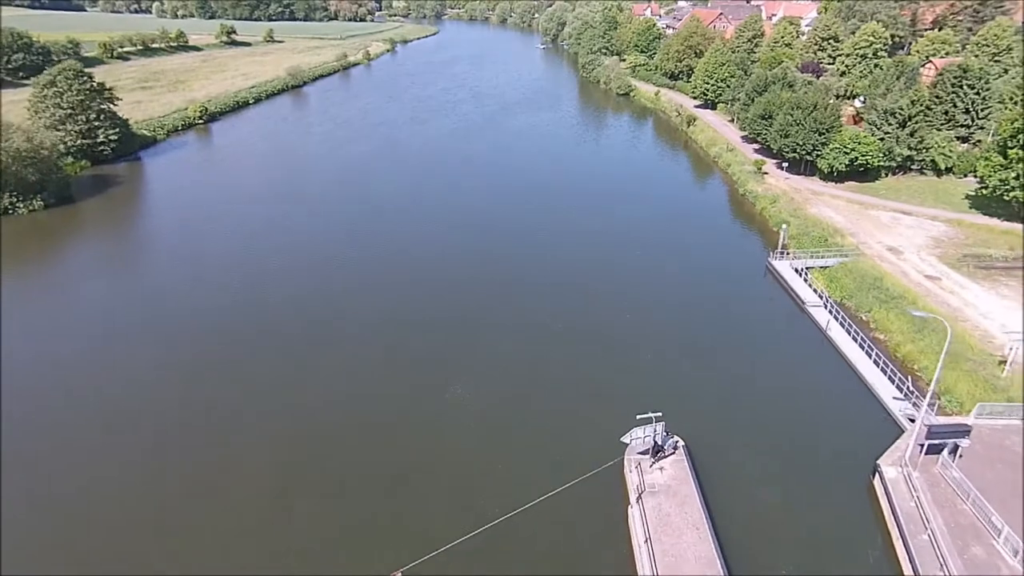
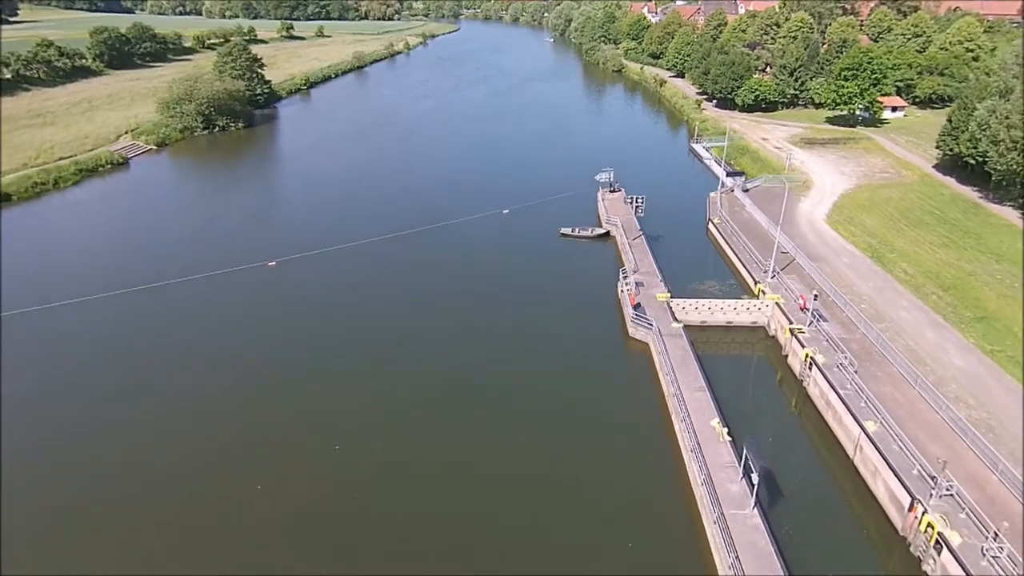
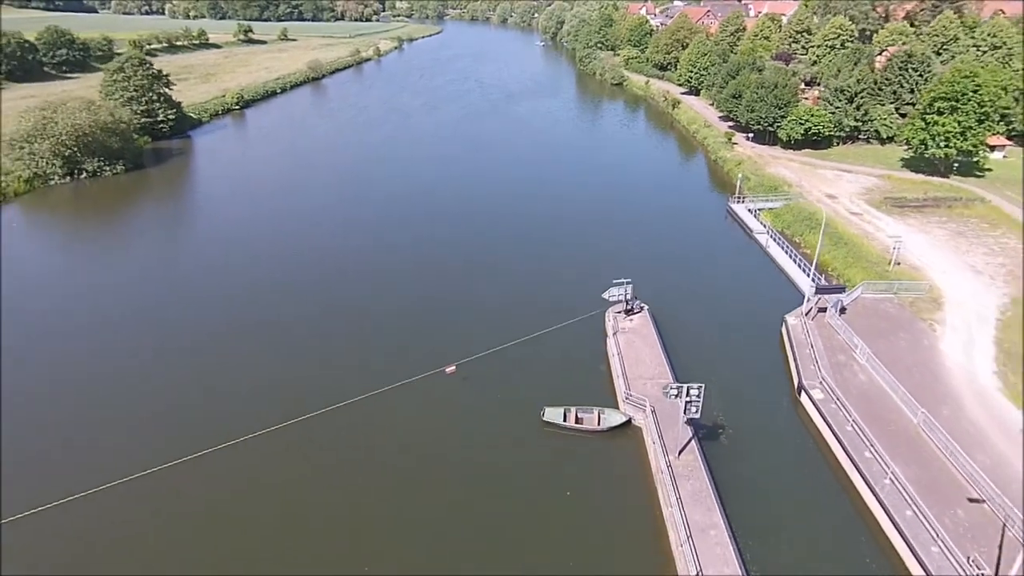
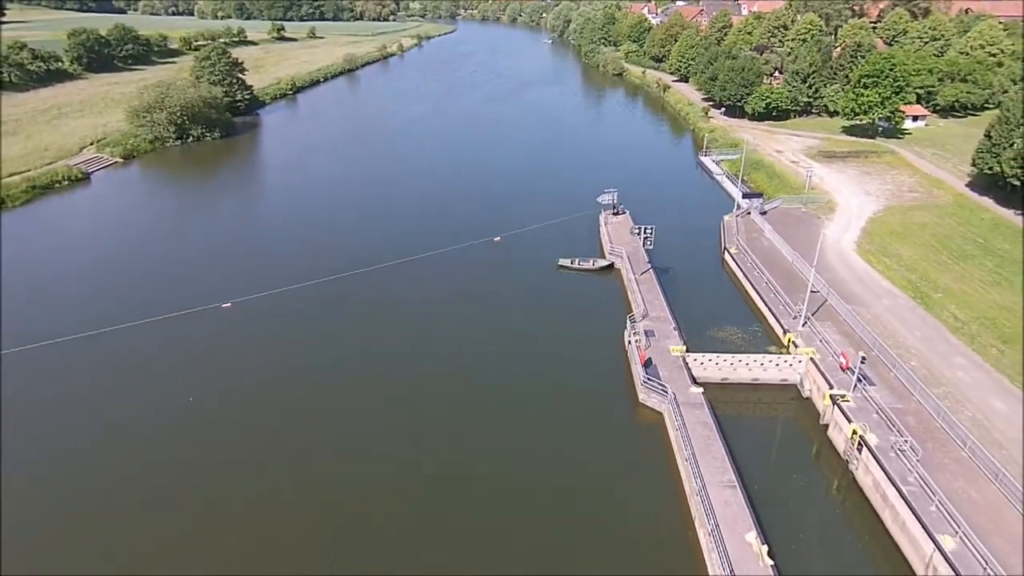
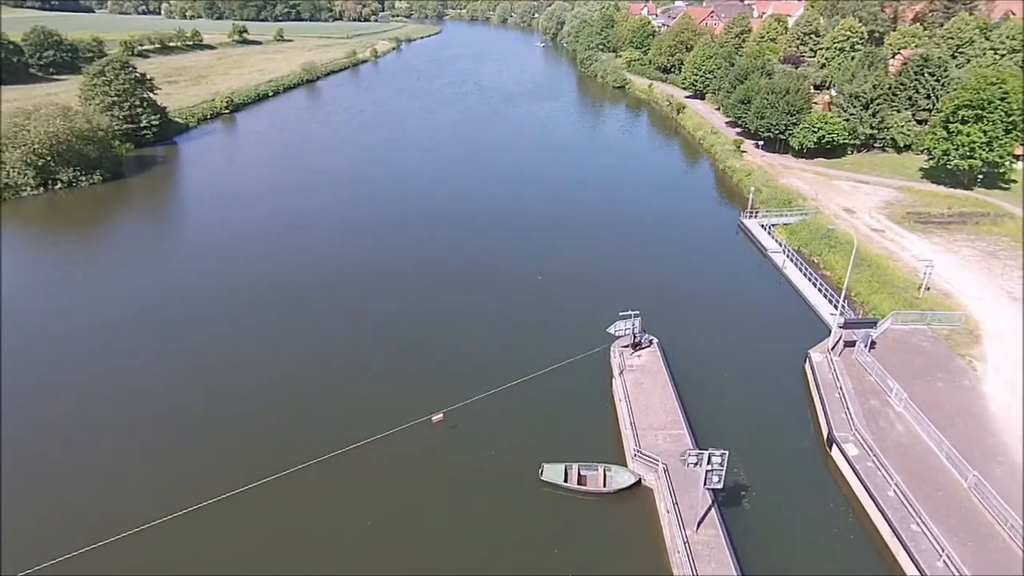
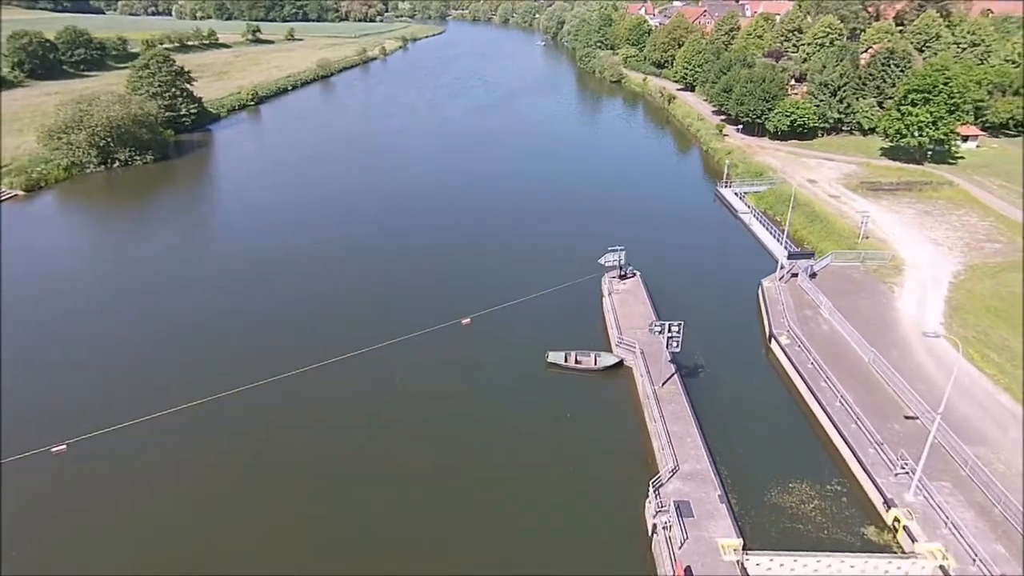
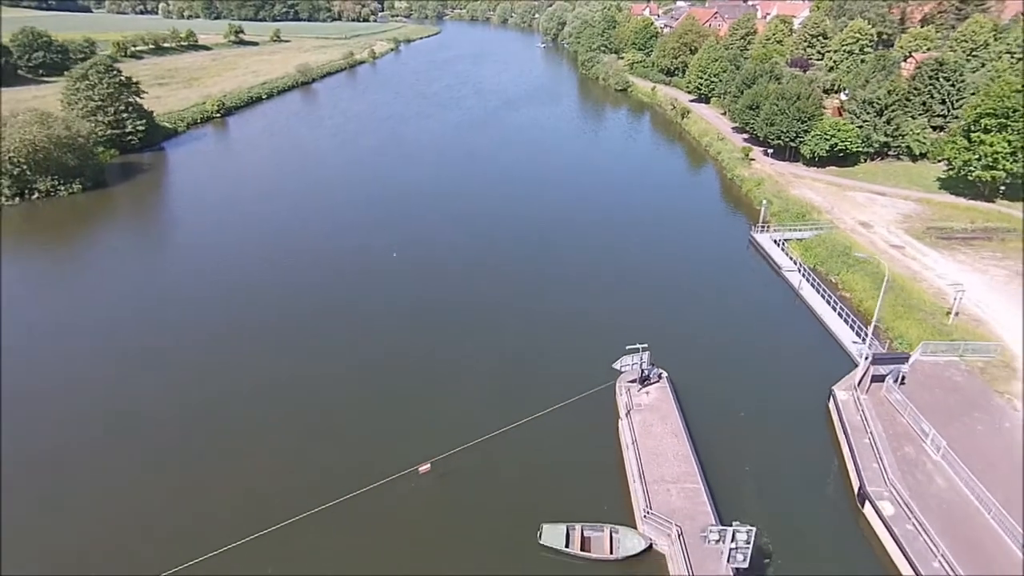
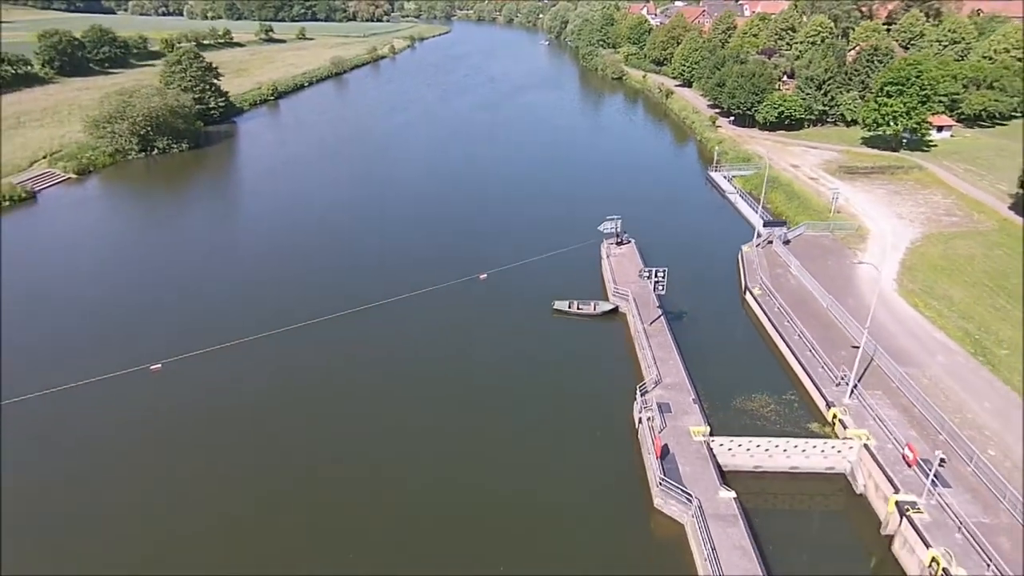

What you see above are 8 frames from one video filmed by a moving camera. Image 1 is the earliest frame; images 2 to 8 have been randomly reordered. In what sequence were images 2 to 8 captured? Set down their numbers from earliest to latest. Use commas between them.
7, 5, 3, 6, 8, 4, 2
